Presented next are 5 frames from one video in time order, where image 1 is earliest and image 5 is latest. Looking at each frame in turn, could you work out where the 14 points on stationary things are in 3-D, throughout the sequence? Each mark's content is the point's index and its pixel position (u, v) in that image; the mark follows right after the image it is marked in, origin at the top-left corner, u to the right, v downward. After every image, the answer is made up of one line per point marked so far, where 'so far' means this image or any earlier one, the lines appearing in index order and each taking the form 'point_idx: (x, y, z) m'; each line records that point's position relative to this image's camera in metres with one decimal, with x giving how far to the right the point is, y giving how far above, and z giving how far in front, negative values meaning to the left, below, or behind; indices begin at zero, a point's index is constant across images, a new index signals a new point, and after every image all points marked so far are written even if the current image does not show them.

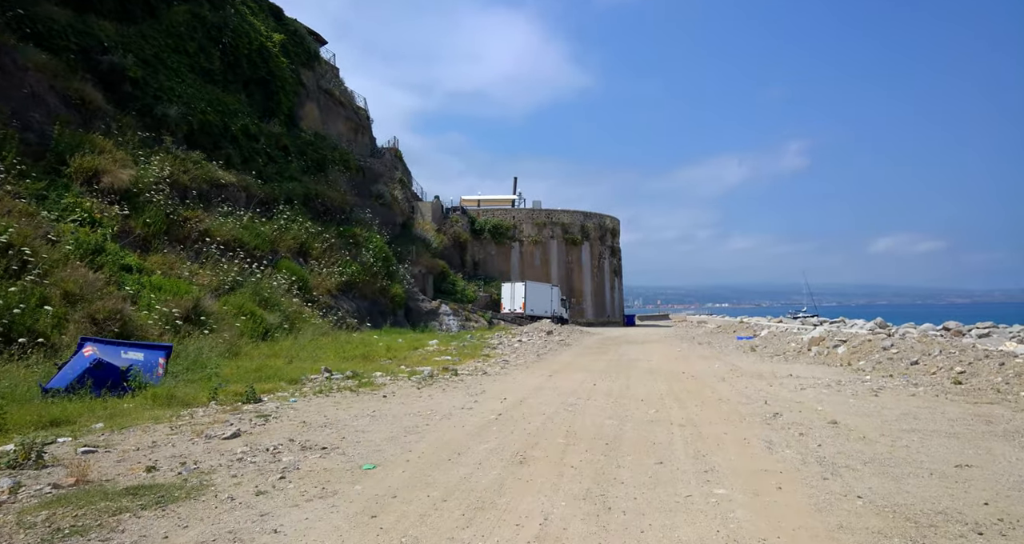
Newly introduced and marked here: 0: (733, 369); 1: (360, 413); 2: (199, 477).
0: (+4.4, -2.0, +14.2) m
1: (-1.7, -1.6, +7.8) m
2: (-2.2, -1.4, +4.8) m
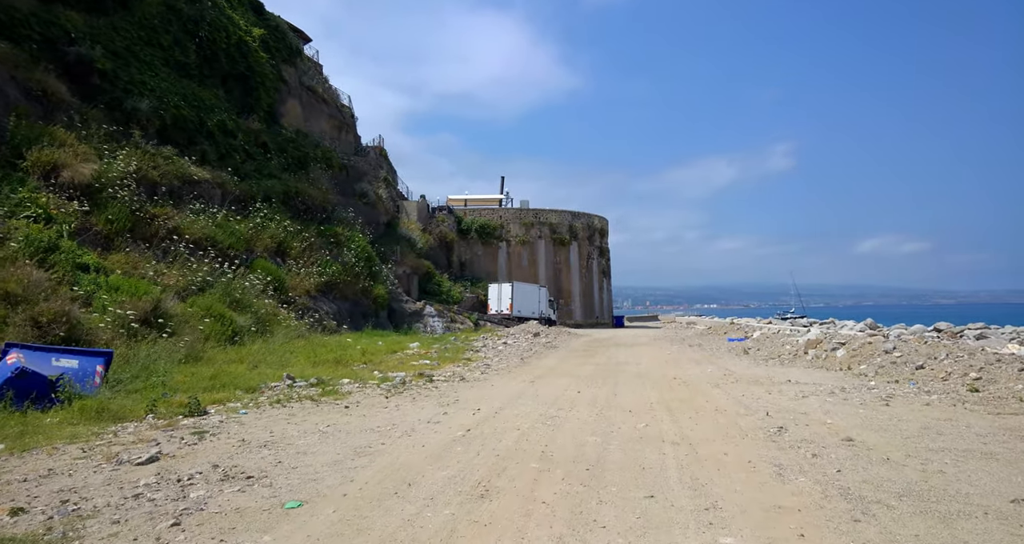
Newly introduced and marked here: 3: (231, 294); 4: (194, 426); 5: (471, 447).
0: (+4.1, -1.9, +13.4) m
1: (-1.9, -1.5, +6.9) m
2: (-2.4, -1.4, +3.9) m
3: (-7.7, -0.6, +19.5) m
4: (-3.1, -1.5, +7.0) m
5: (-0.3, -1.4, +5.8) m
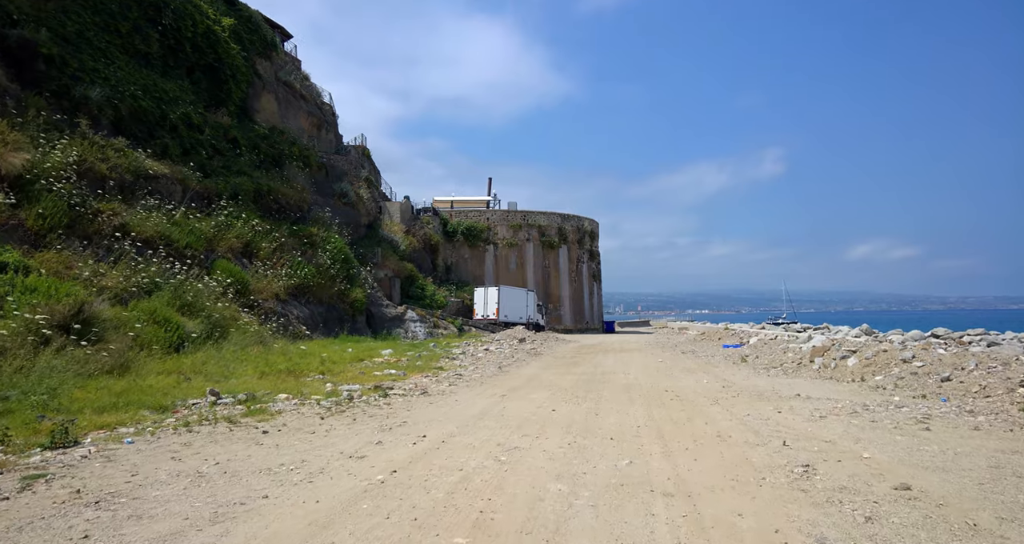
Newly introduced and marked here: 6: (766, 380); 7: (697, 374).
0: (+3.6, -1.9, +11.8) m
1: (-2.4, -1.4, +5.3) m
2: (-2.8, -1.3, +2.2) m
3: (-8.3, -0.6, +17.7) m
4: (-3.5, -1.4, +5.3) m
5: (-0.7, -1.3, +4.2) m
6: (+4.6, -2.0, +13.0) m
7: (+4.0, -2.2, +15.1) m
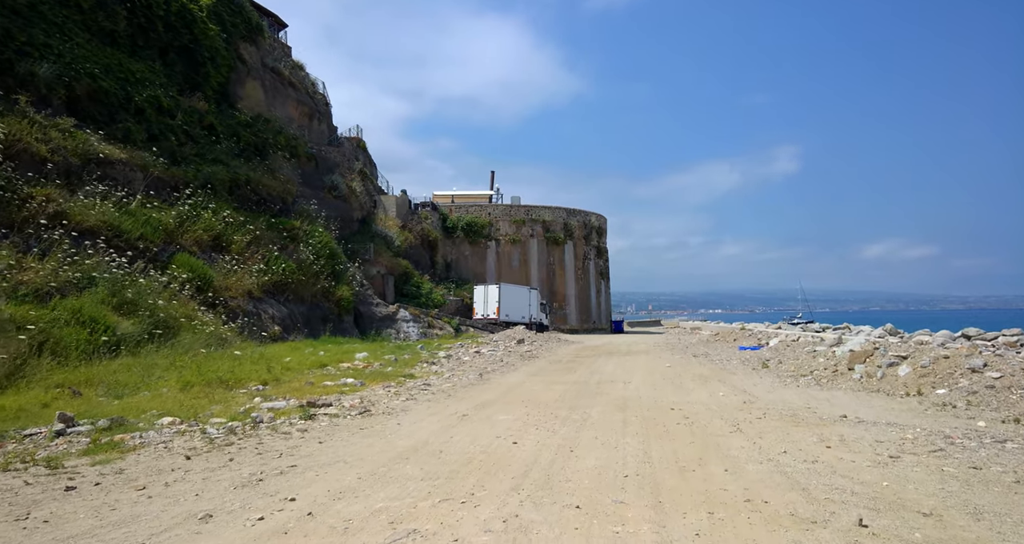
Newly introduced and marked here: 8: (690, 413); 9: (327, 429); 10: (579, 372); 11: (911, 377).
0: (+3.1, -1.7, +9.4) m
1: (-2.9, -1.3, +3.0) m
2: (-3.4, -1.1, 0.0) m
3: (-8.6, -0.5, +15.5) m
4: (-4.1, -1.3, +3.0) m
5: (-1.3, -1.2, +1.8) m
6: (+4.2, -1.8, +10.6) m
7: (+3.6, -2.0, +12.7) m
8: (+2.1, -1.7, +8.5) m
9: (-1.9, -1.6, +7.5) m
10: (+1.5, -2.3, +16.1) m
11: (+5.8, -1.5, +10.5) m
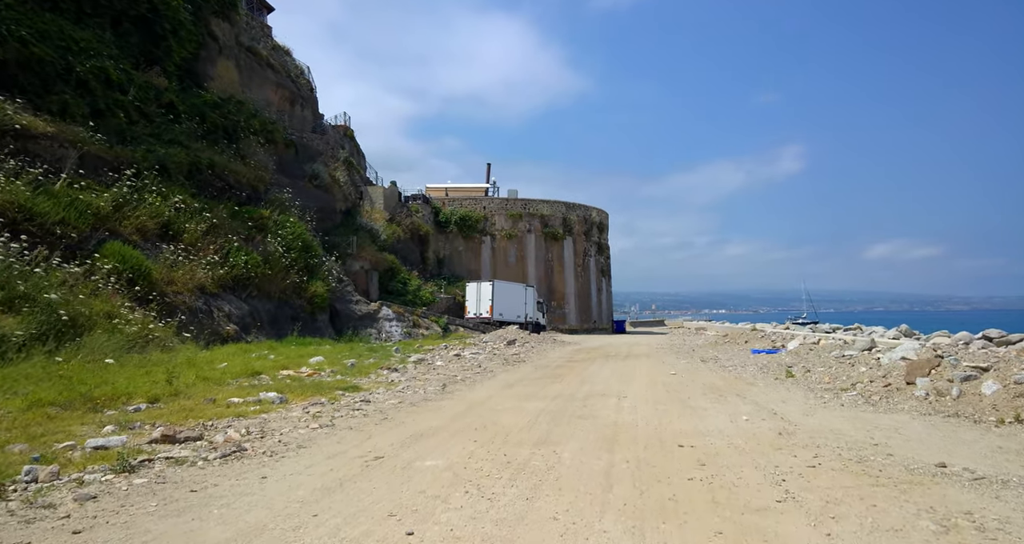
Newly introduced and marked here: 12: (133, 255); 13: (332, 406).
0: (+2.6, -1.6, +6.7) m
1: (-3.5, -1.1, +0.3) m
2: (-3.9, -0.9, -2.7) m
3: (-9.1, -0.2, +12.9) m
4: (-4.6, -1.1, +0.3) m
5: (-1.9, -1.0, -0.9) m
6: (+3.7, -1.6, +7.8) m
7: (+3.1, -1.8, +10.0) m
8: (+1.6, -1.5, +5.8) m
9: (-2.5, -1.4, +4.8) m
10: (+1.0, -2.1, +13.4) m
11: (+5.3, -1.4, +7.7) m
12: (-9.4, +0.4, +17.5) m
13: (-2.4, -1.7, +9.4) m
